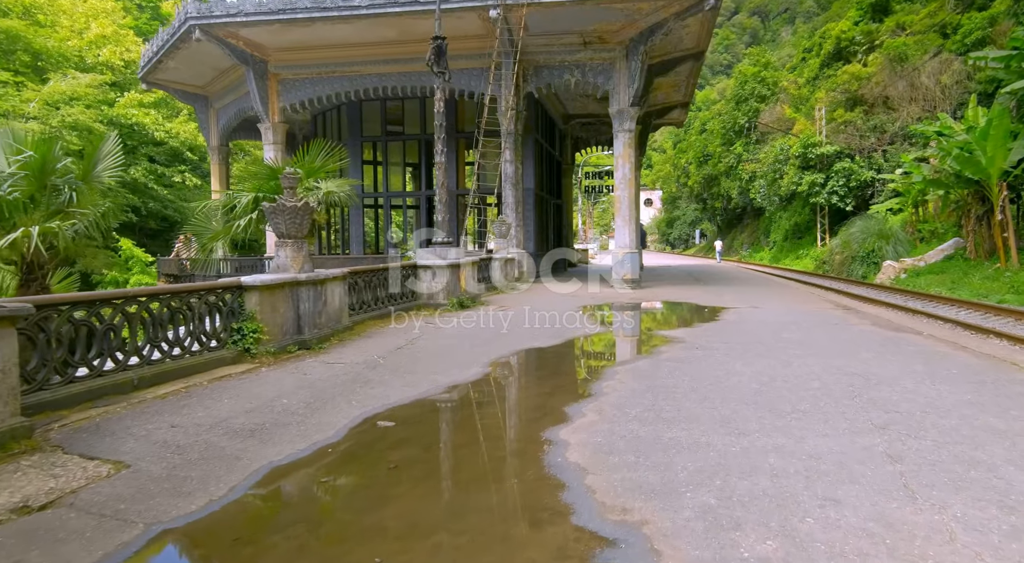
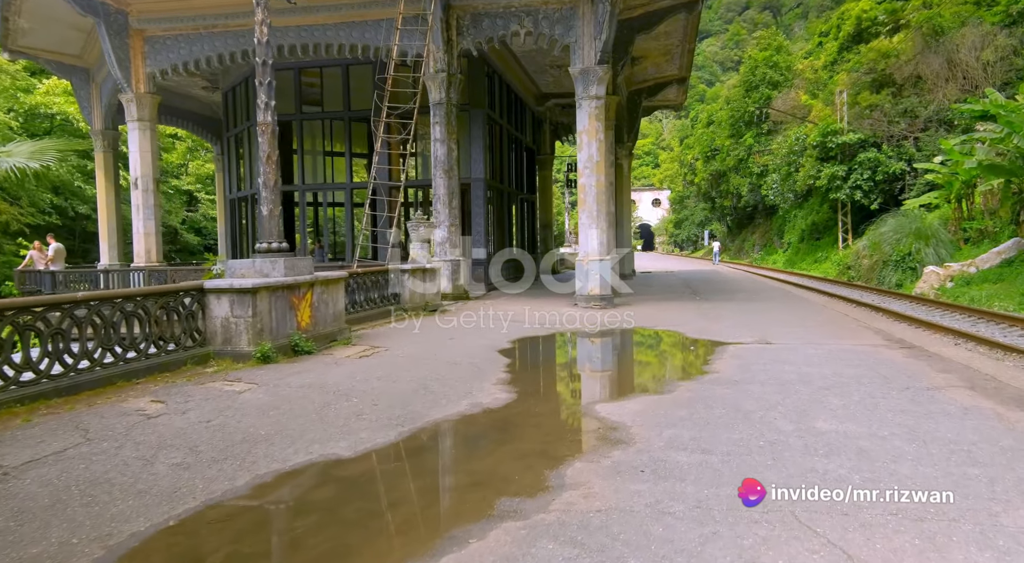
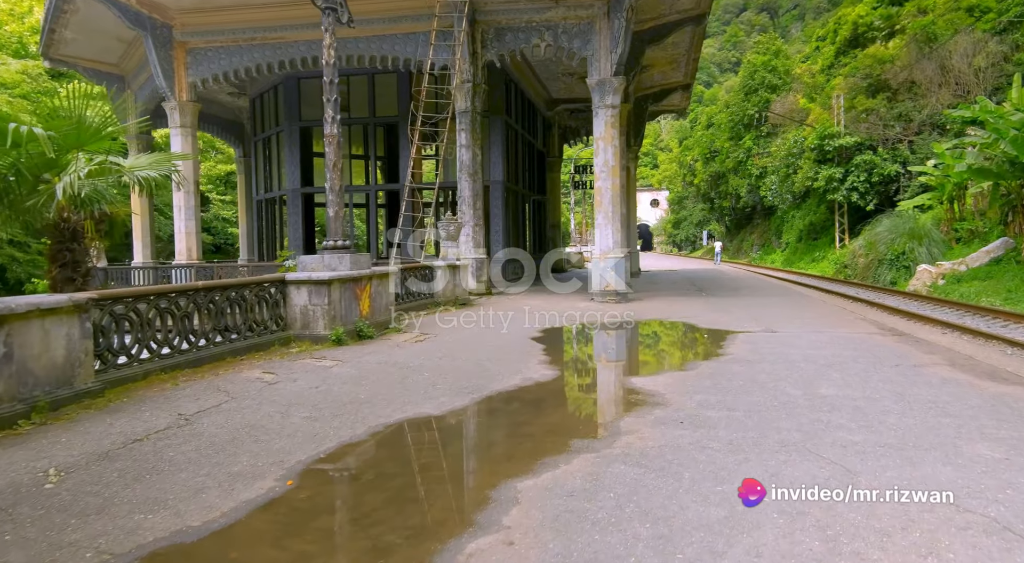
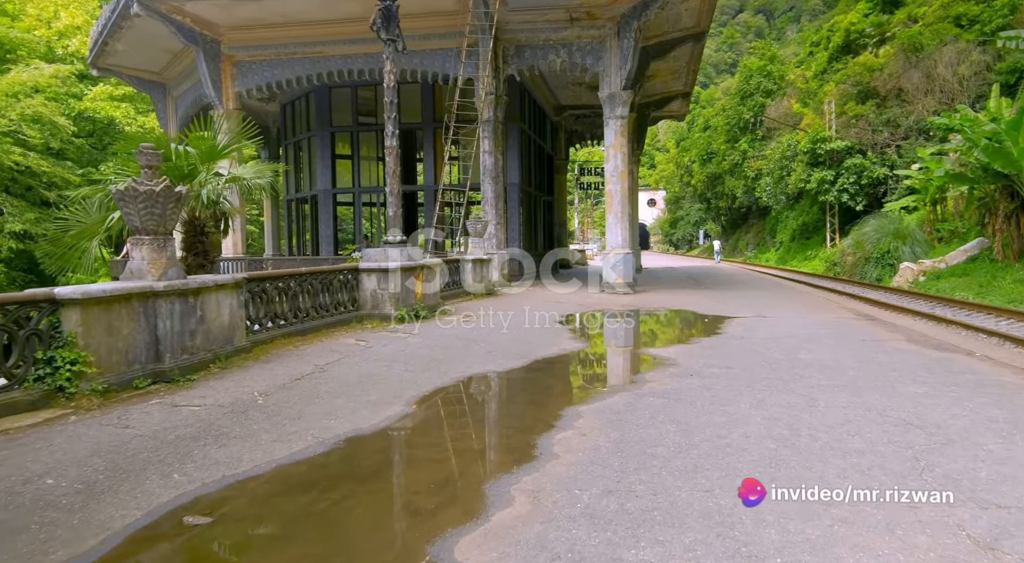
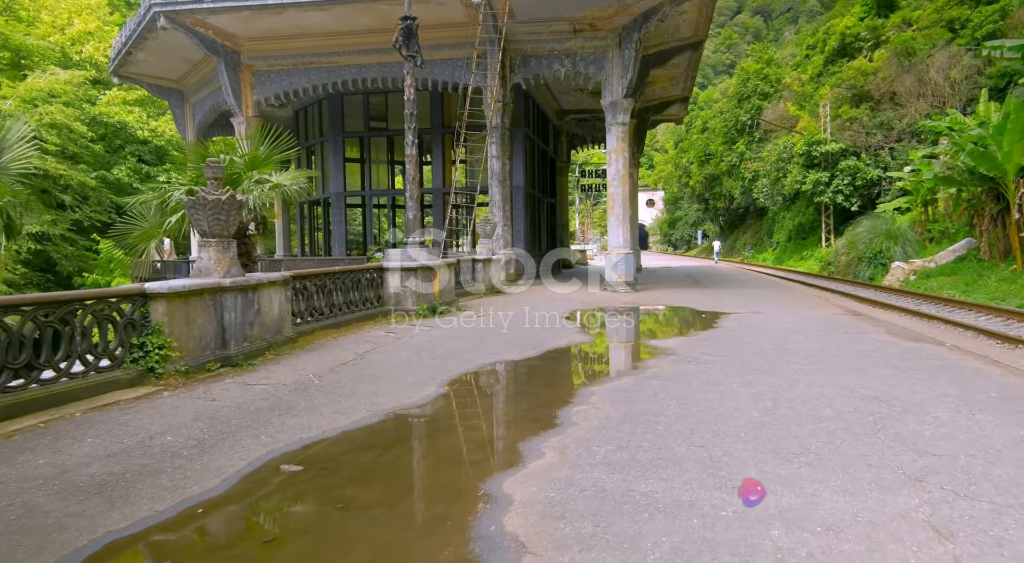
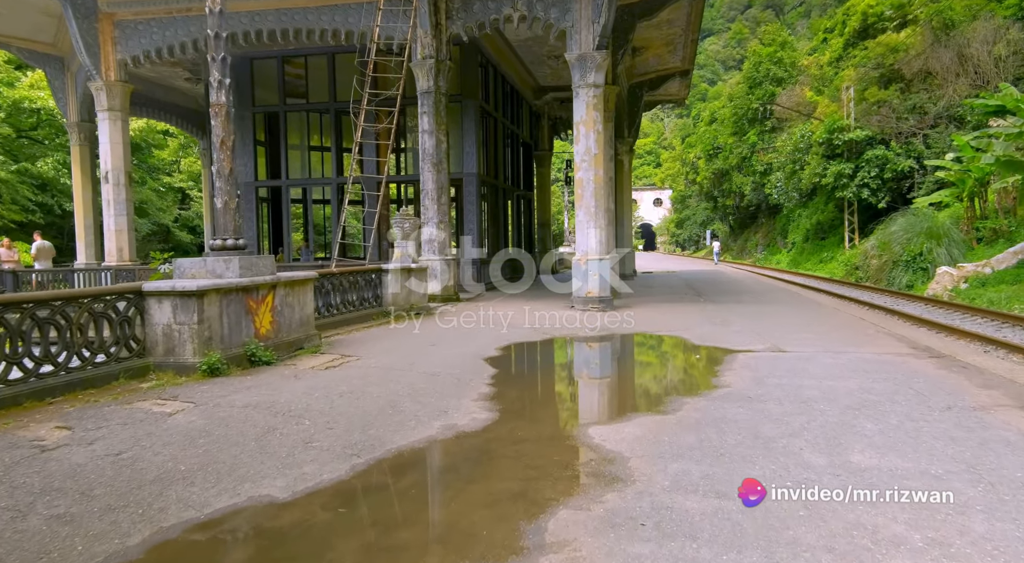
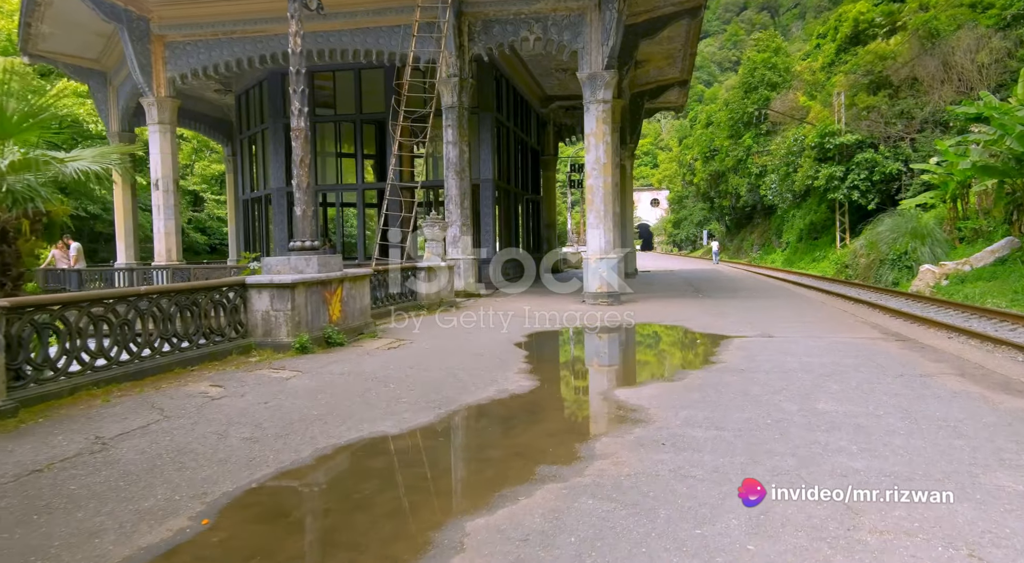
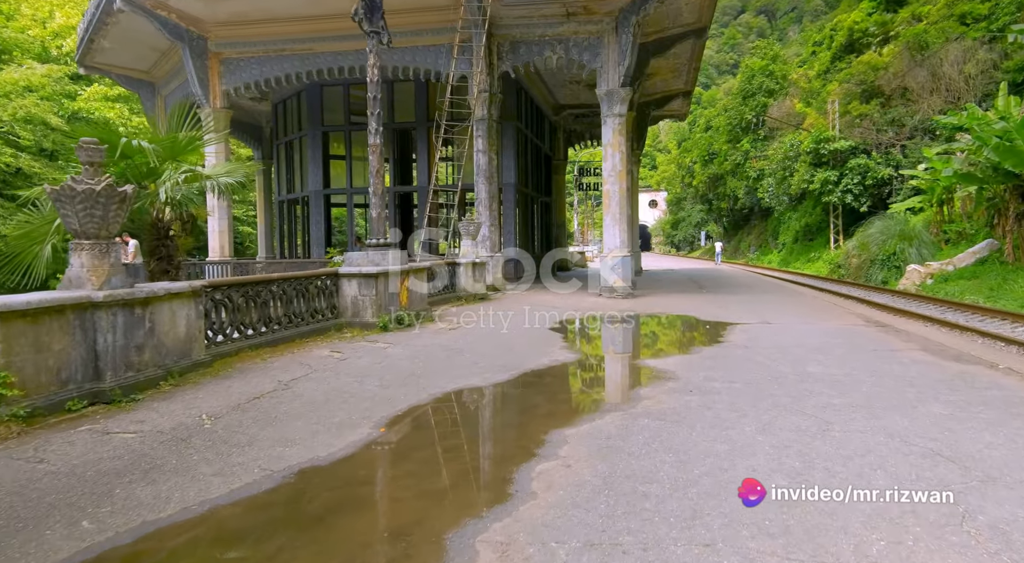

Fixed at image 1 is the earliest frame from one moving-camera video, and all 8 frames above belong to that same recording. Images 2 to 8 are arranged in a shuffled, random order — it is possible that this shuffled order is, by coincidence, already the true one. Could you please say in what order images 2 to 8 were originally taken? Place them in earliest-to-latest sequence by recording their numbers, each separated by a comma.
5, 4, 8, 3, 7, 2, 6
